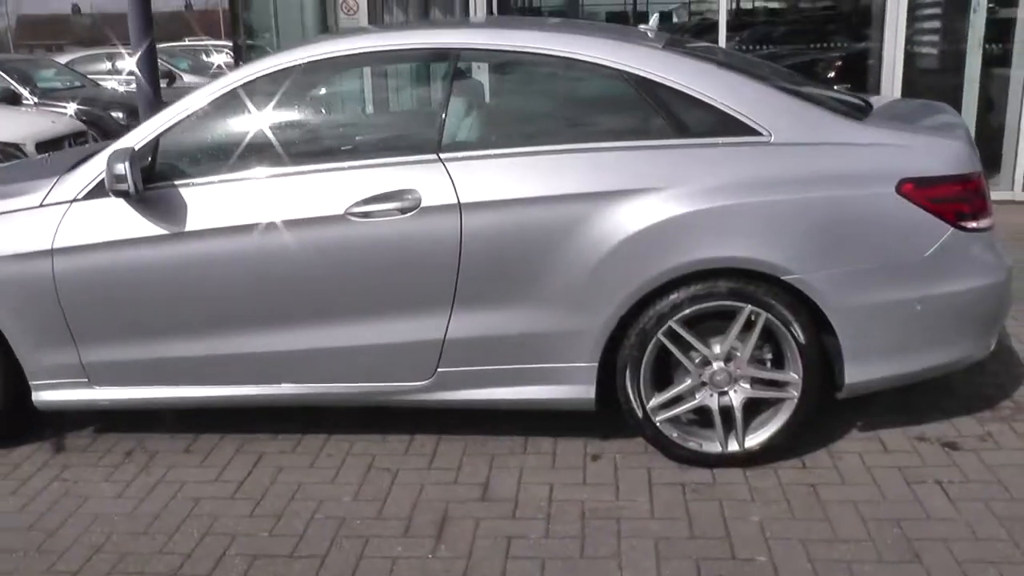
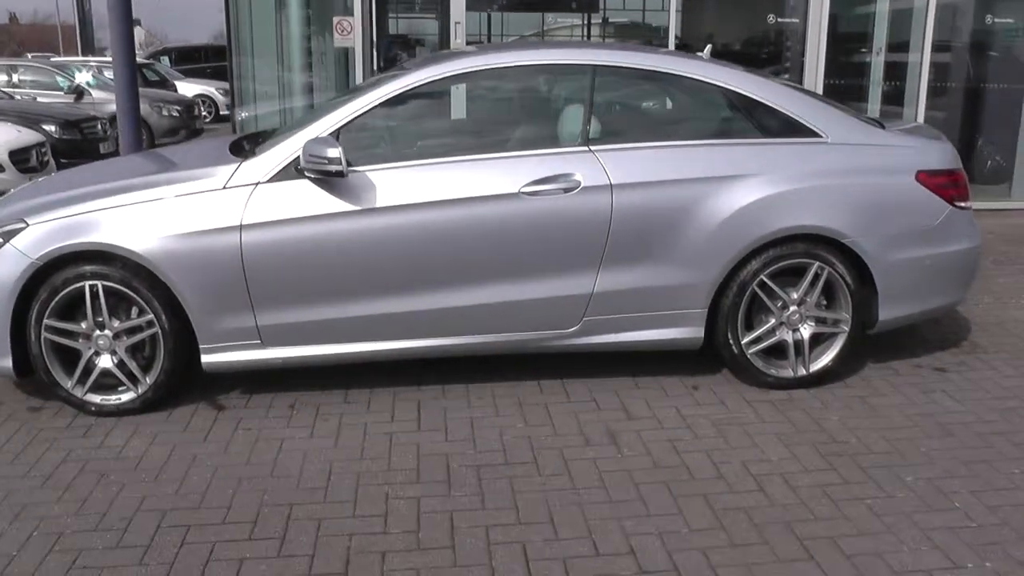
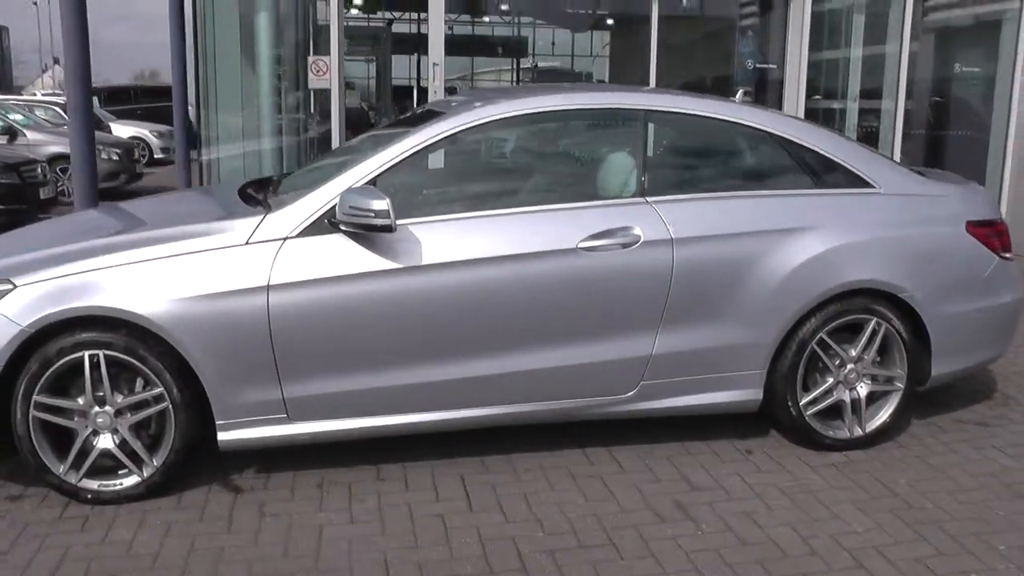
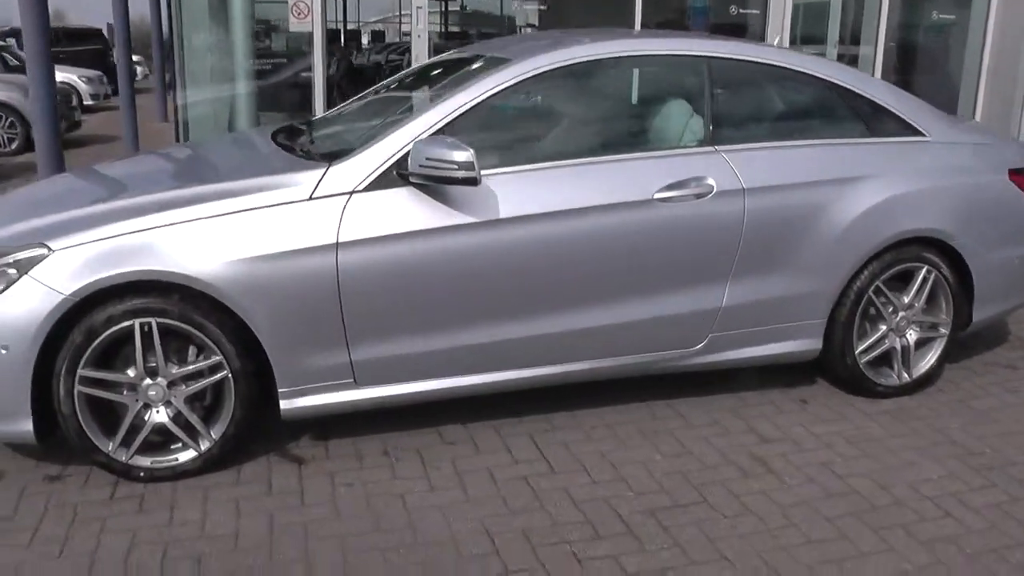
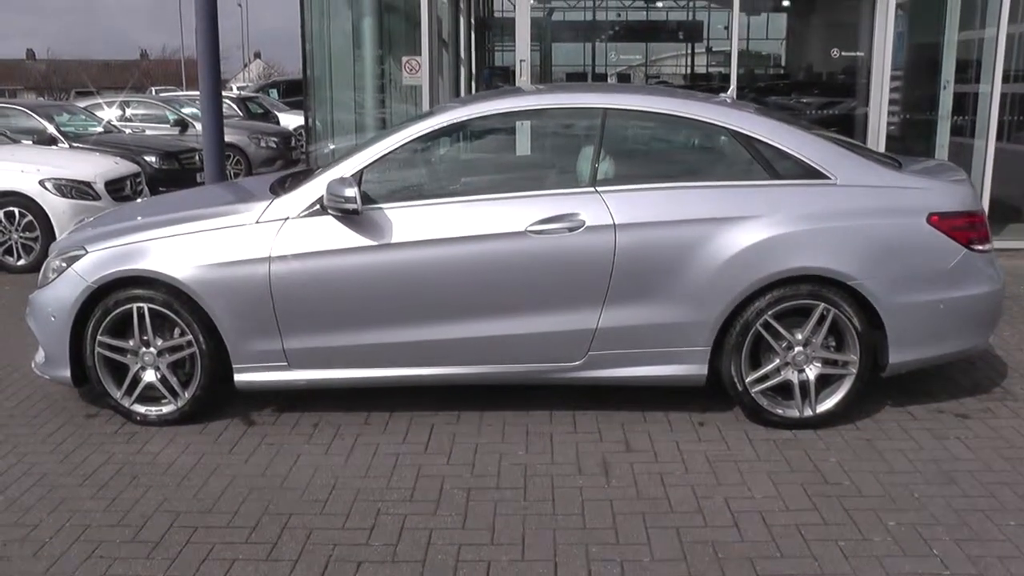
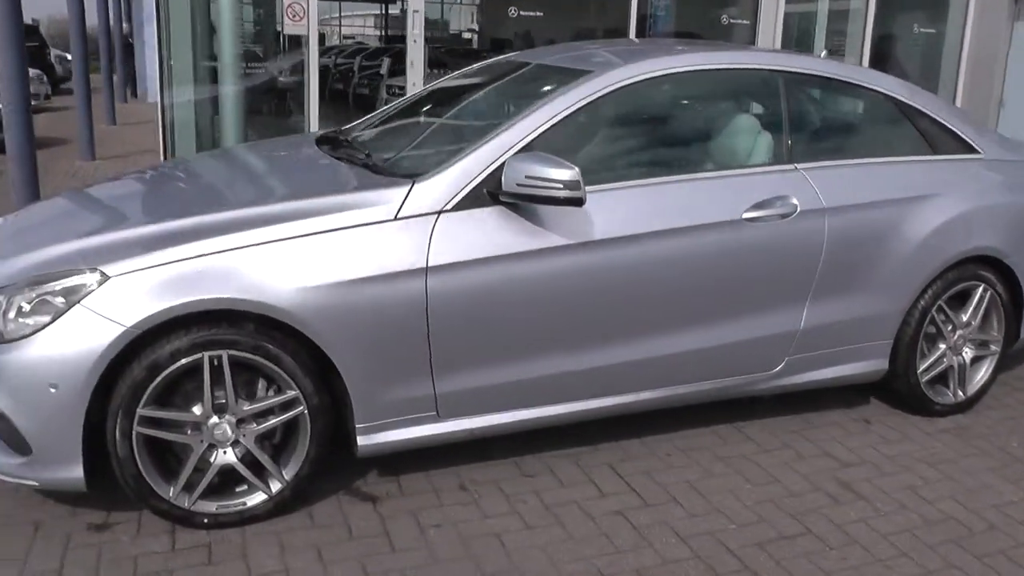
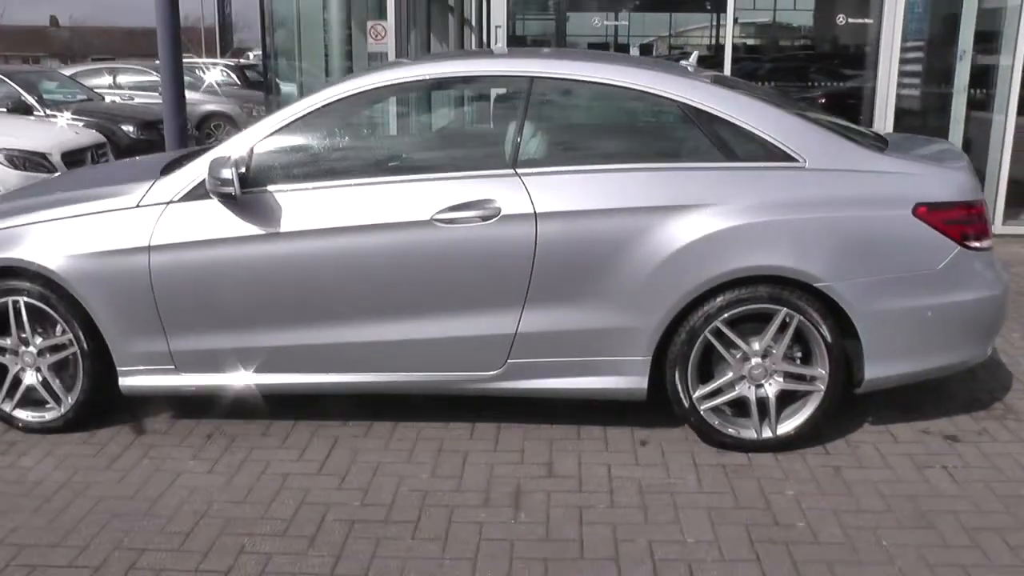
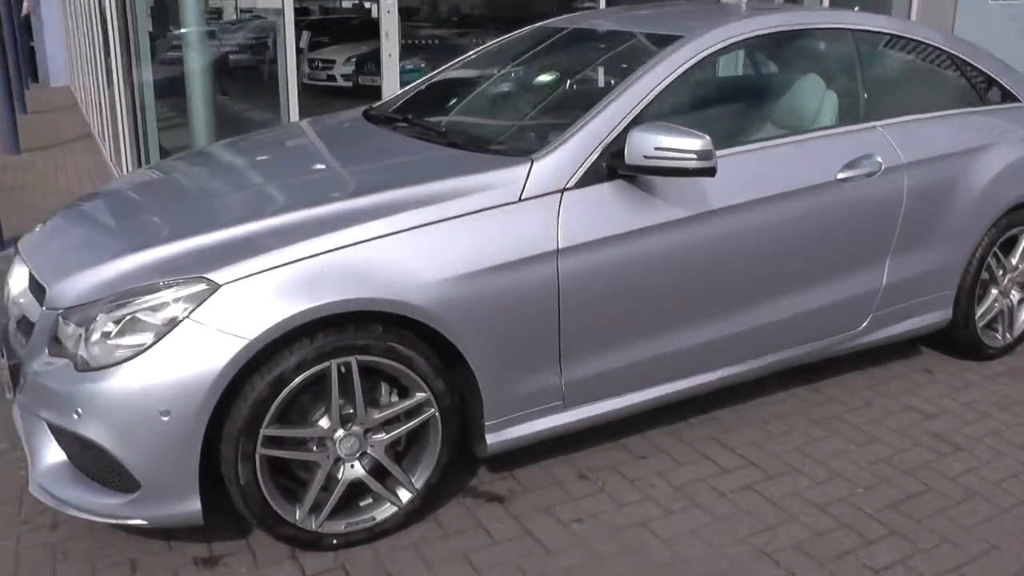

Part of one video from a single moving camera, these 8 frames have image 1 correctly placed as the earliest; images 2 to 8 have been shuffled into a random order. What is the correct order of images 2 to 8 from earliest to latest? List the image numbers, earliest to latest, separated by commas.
7, 5, 2, 3, 4, 6, 8
